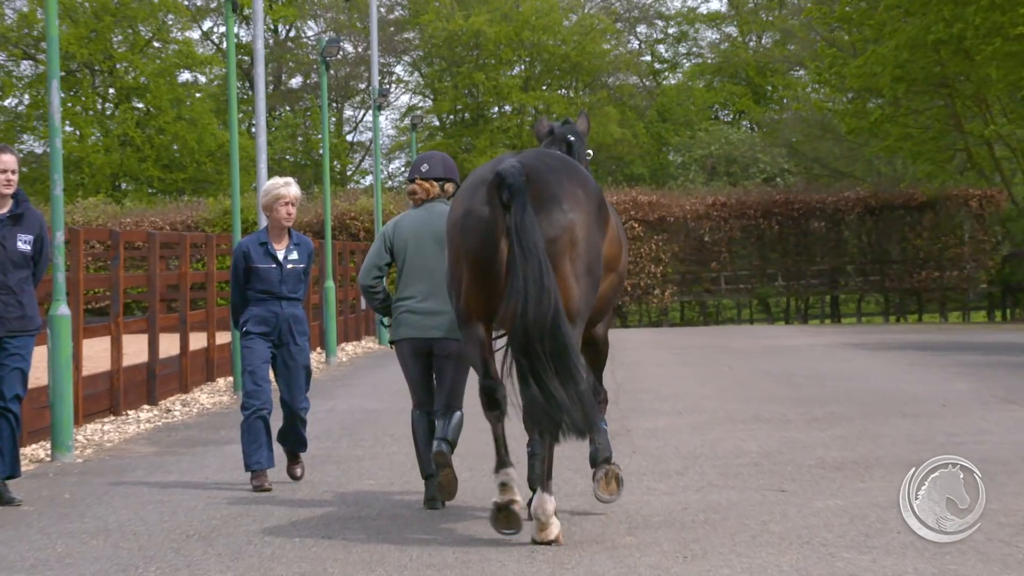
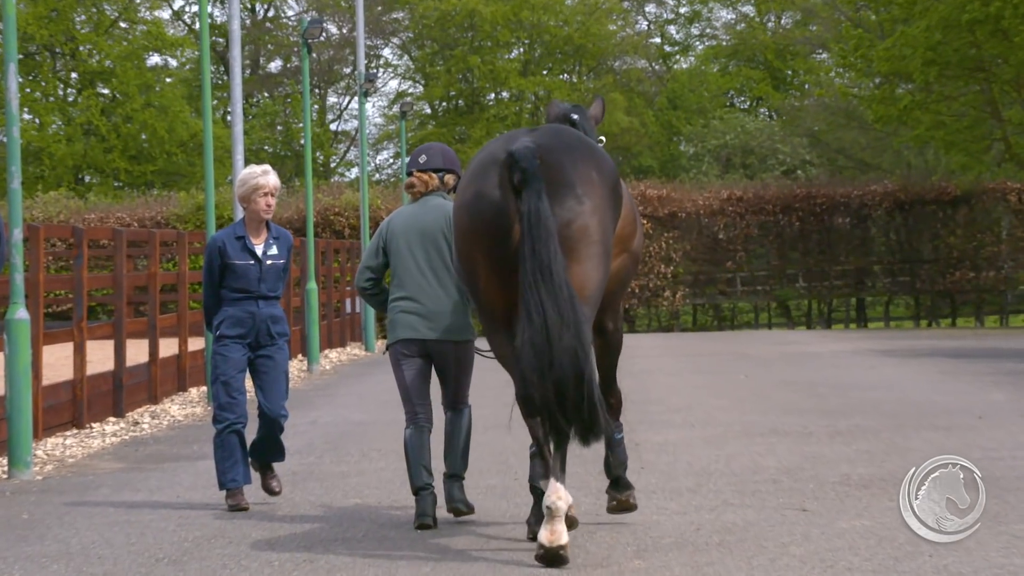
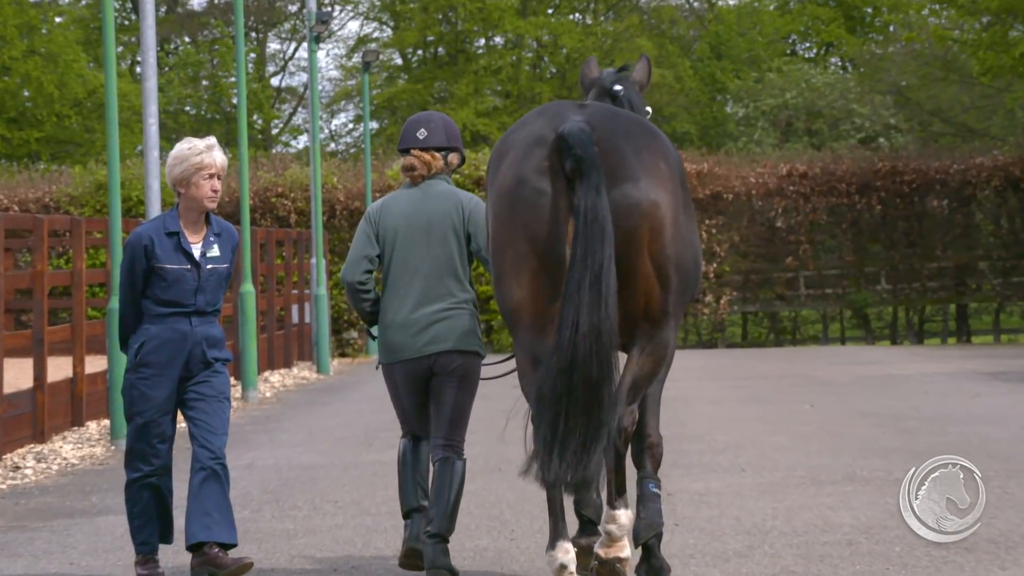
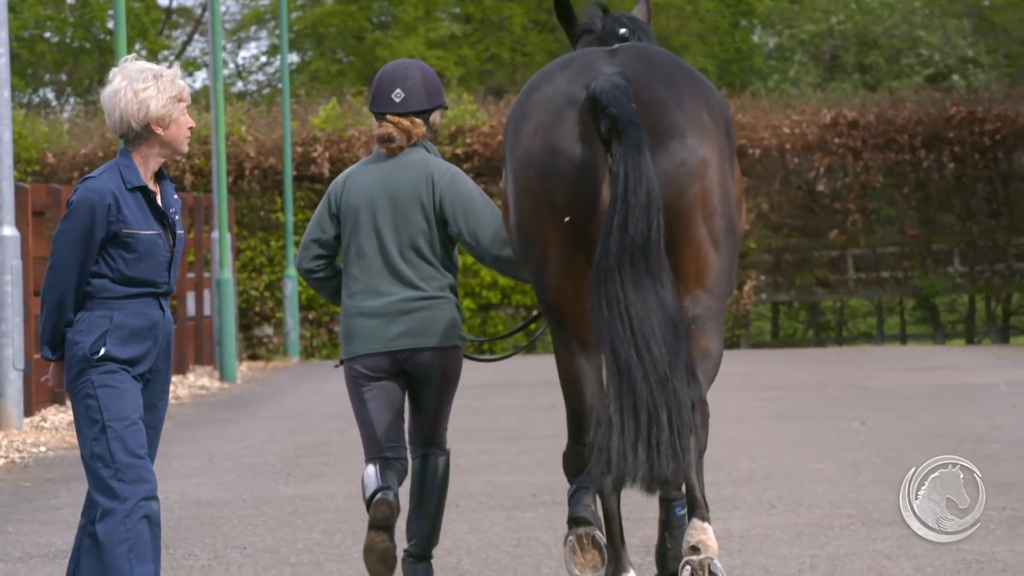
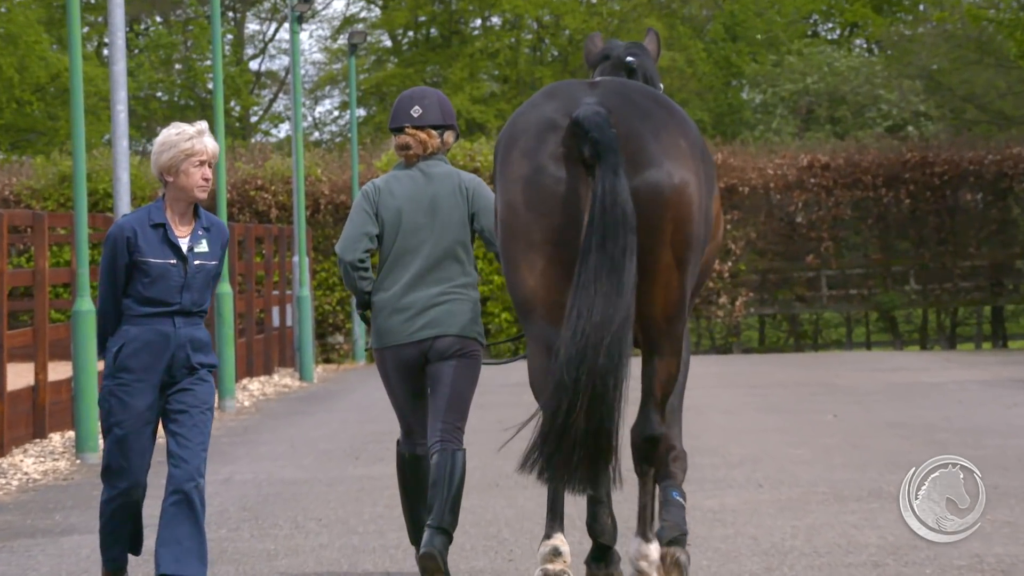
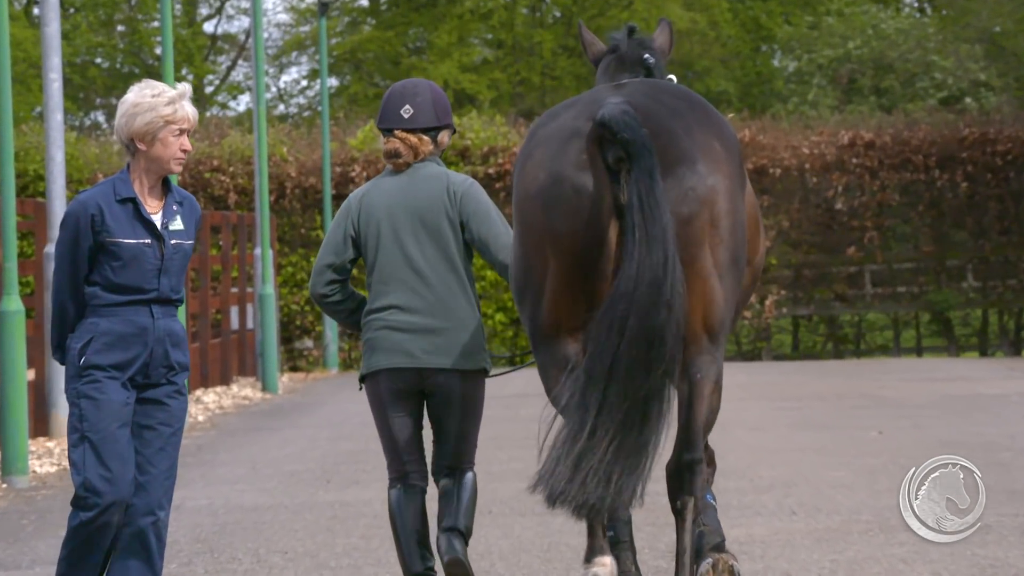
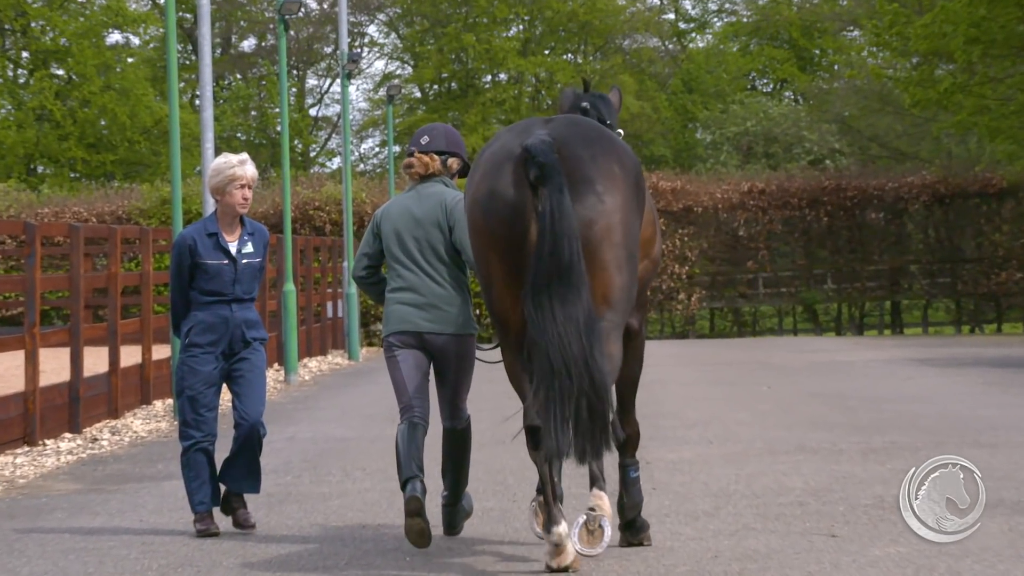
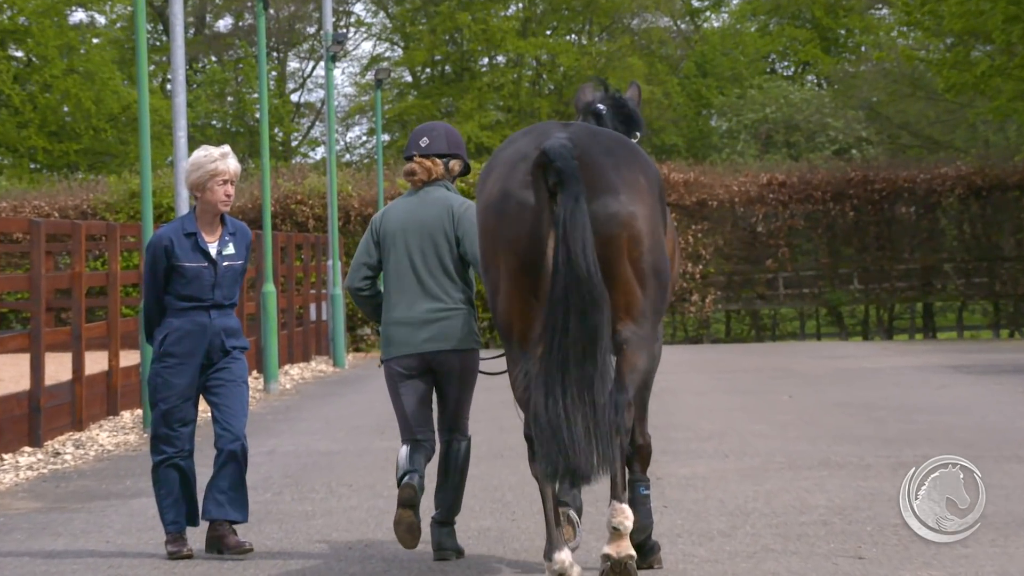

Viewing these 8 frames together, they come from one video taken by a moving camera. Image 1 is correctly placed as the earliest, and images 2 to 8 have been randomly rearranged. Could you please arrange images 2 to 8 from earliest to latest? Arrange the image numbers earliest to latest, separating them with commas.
2, 7, 8, 3, 5, 6, 4
